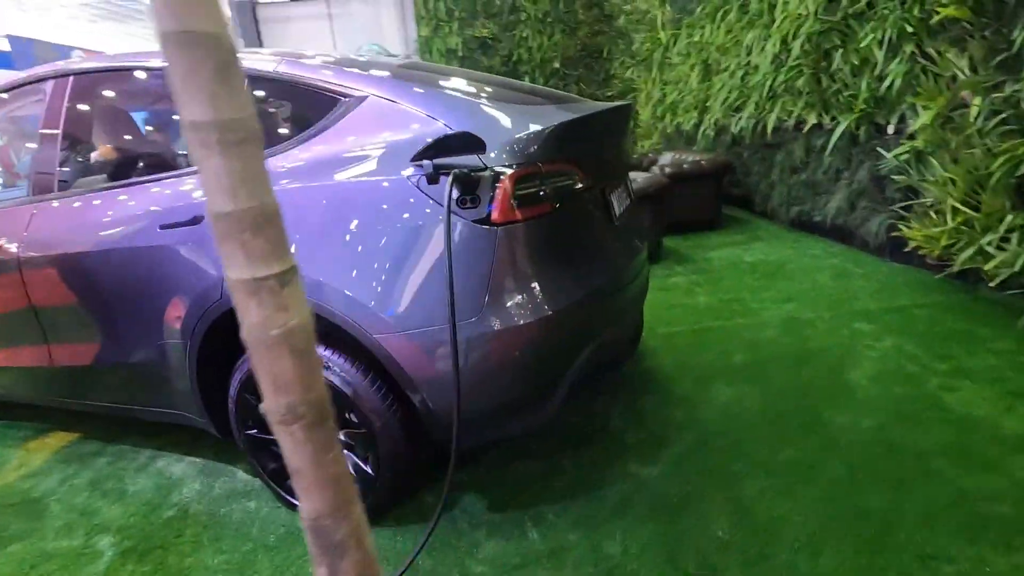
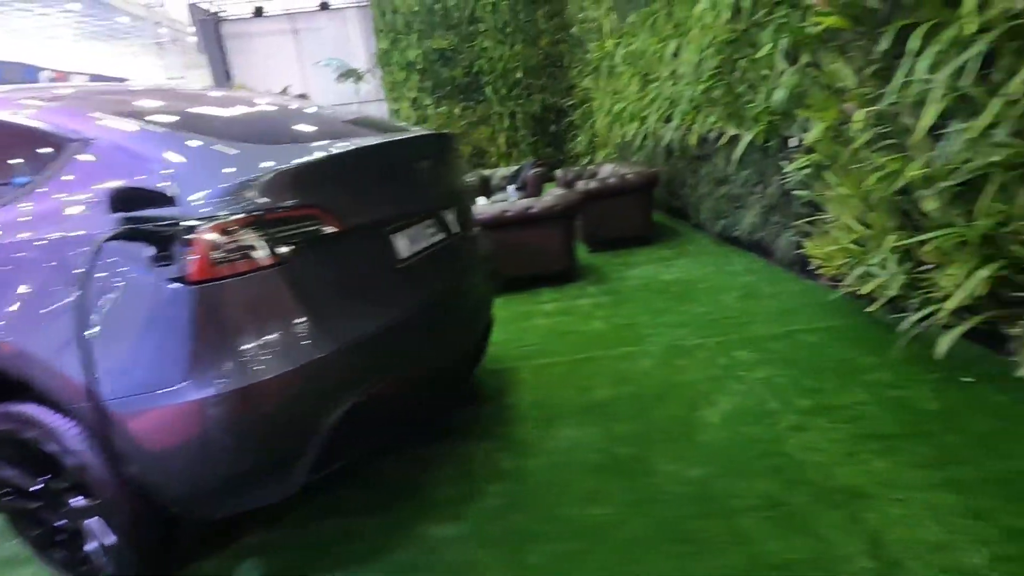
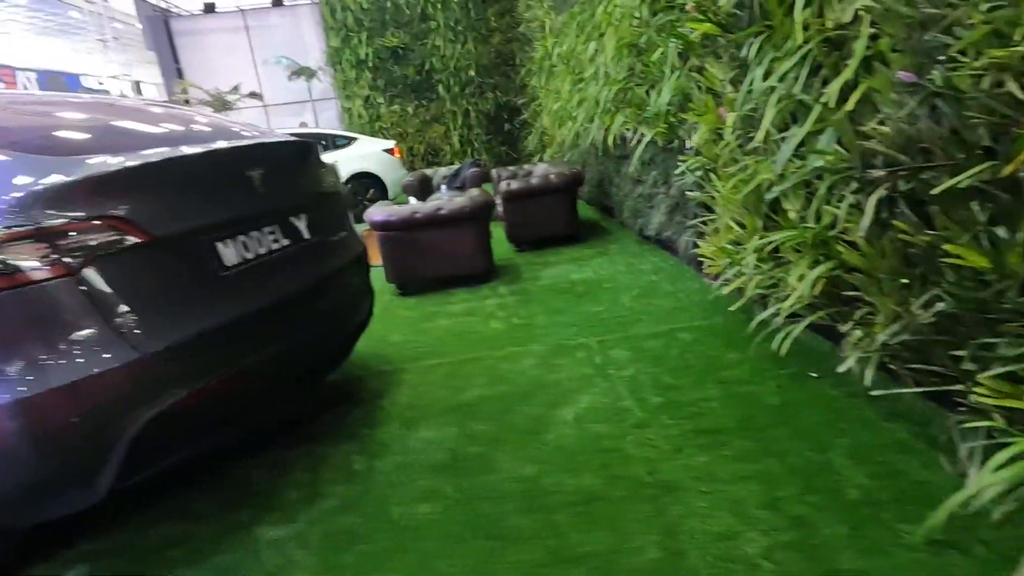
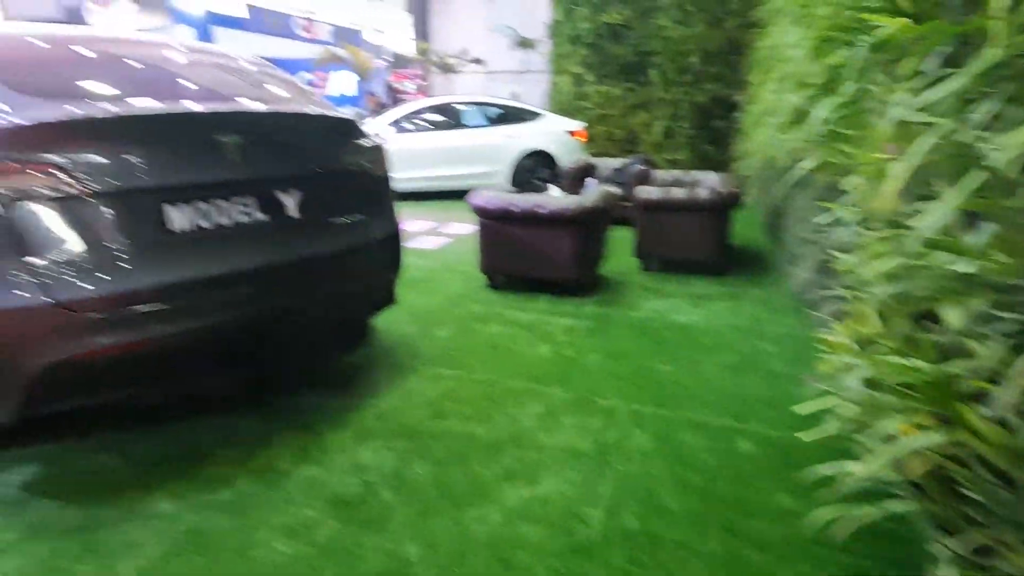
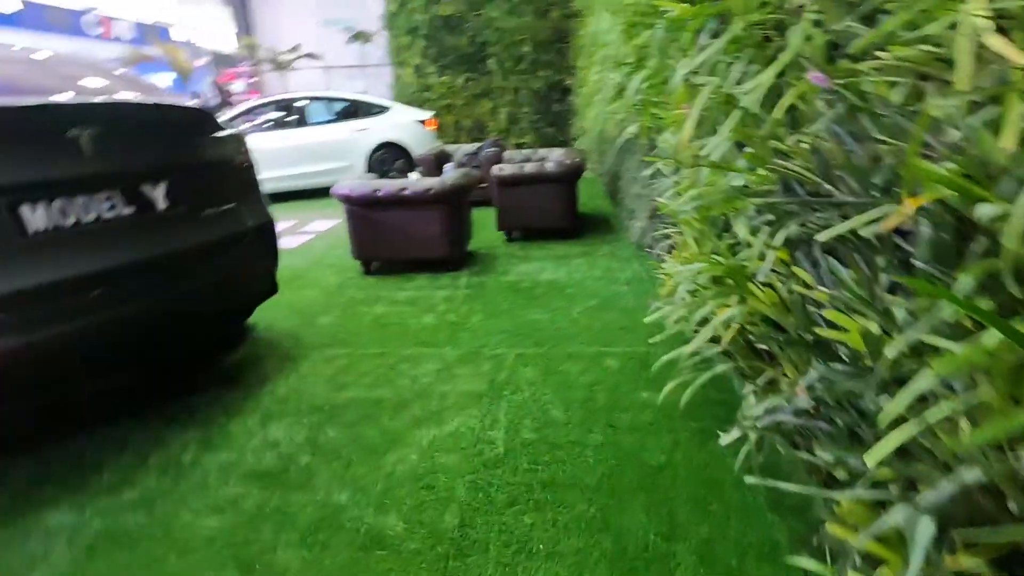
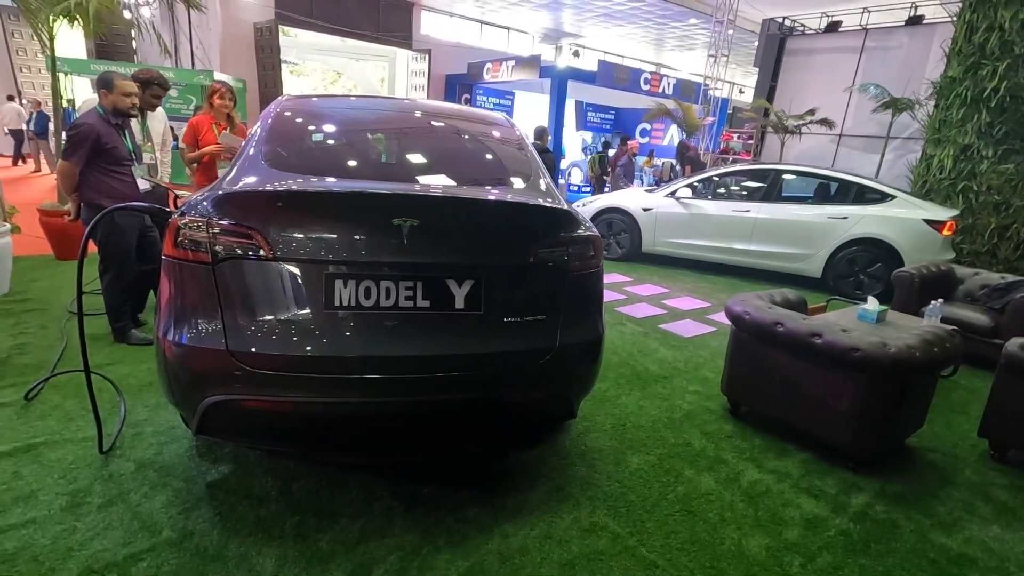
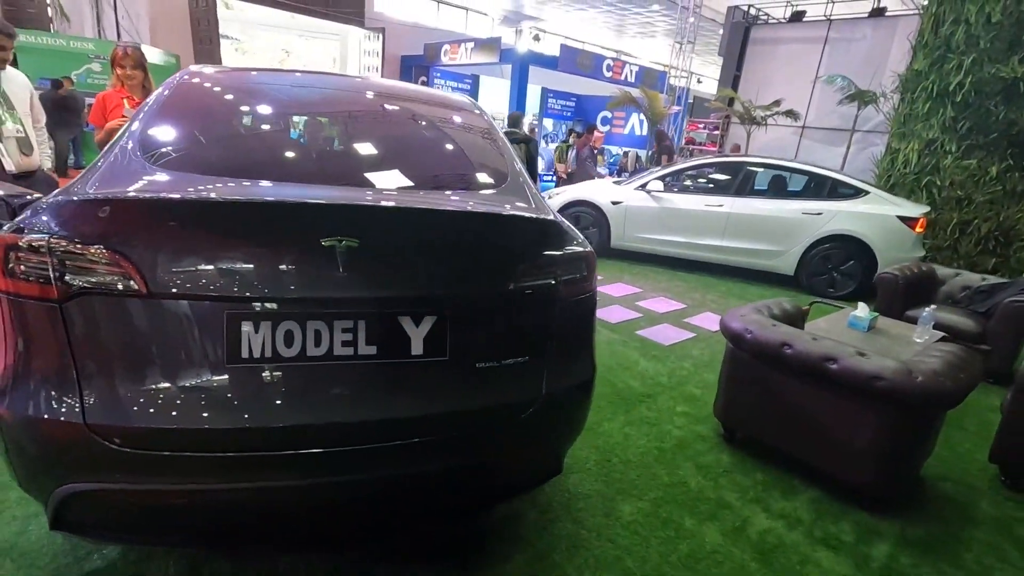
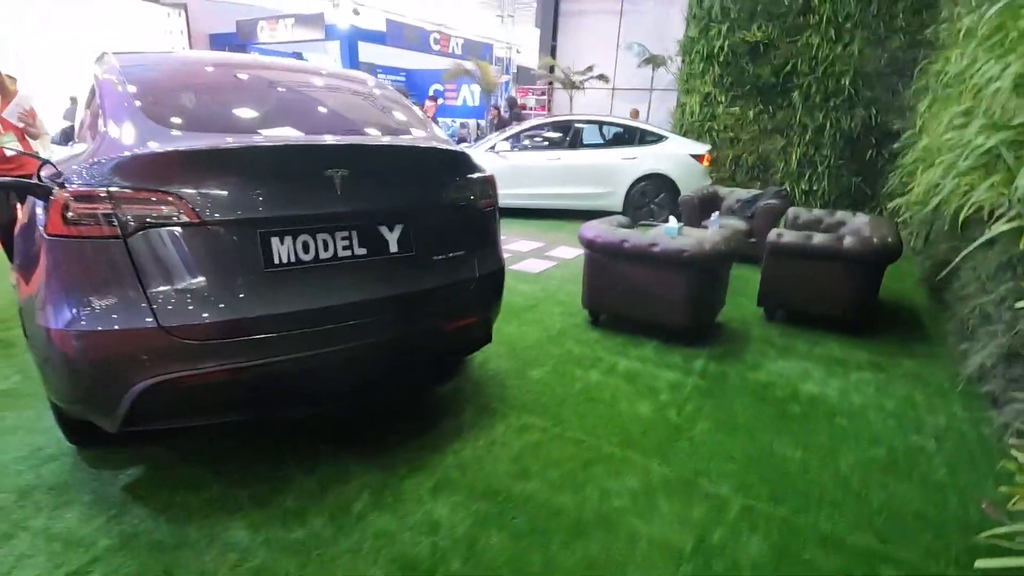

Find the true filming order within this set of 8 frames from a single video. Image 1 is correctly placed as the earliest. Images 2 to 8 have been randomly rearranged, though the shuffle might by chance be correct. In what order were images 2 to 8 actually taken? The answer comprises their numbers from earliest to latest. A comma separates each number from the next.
2, 3, 5, 4, 8, 7, 6
